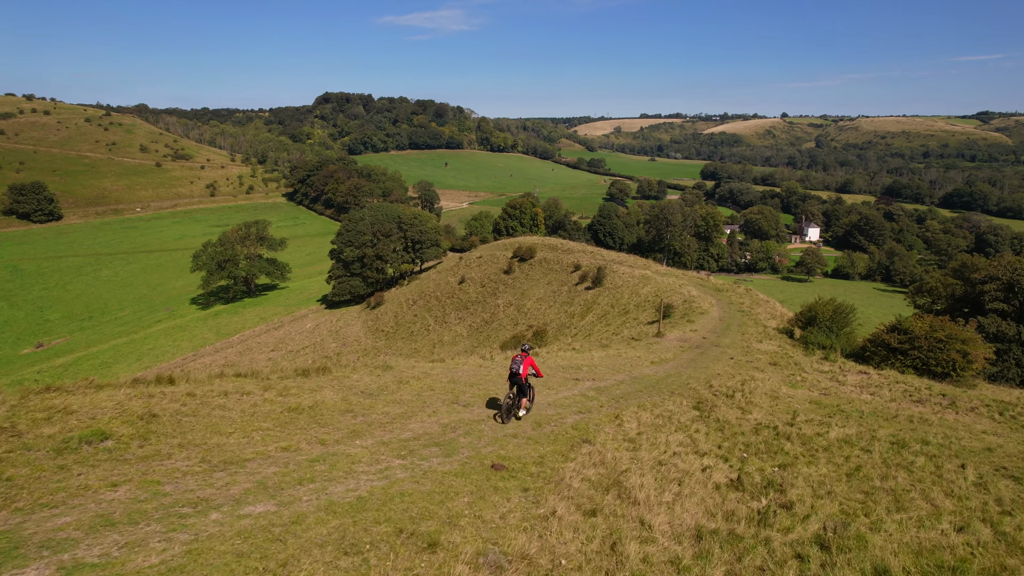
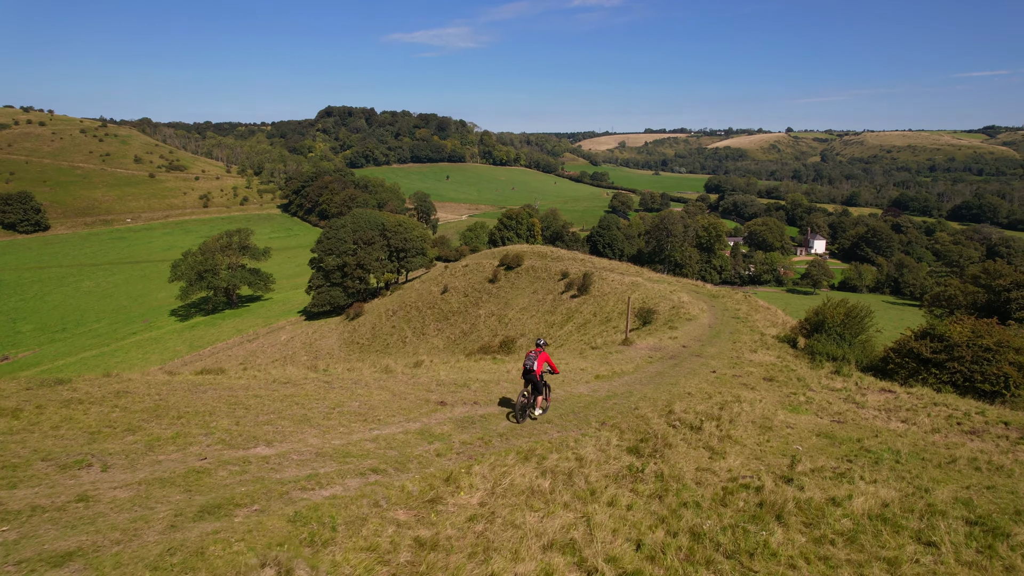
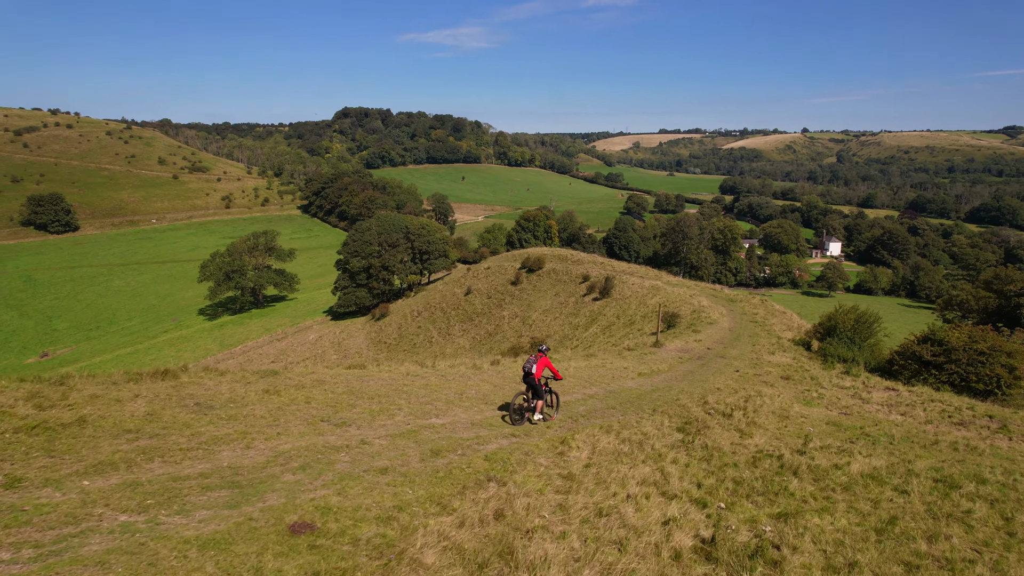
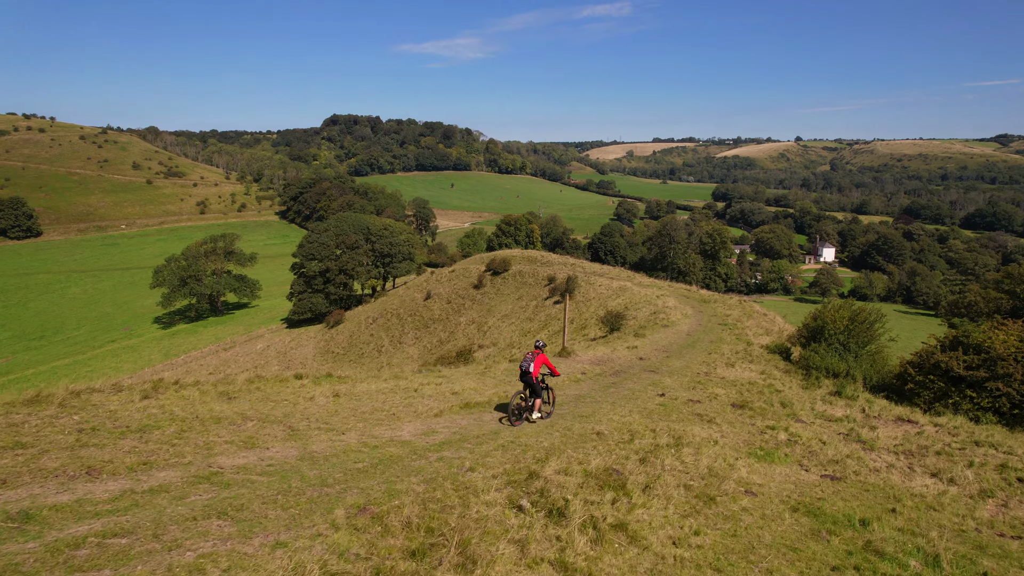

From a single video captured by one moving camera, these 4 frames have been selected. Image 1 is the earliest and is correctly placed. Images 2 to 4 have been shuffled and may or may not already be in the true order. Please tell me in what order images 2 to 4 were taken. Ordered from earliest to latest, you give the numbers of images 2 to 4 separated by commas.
3, 2, 4
